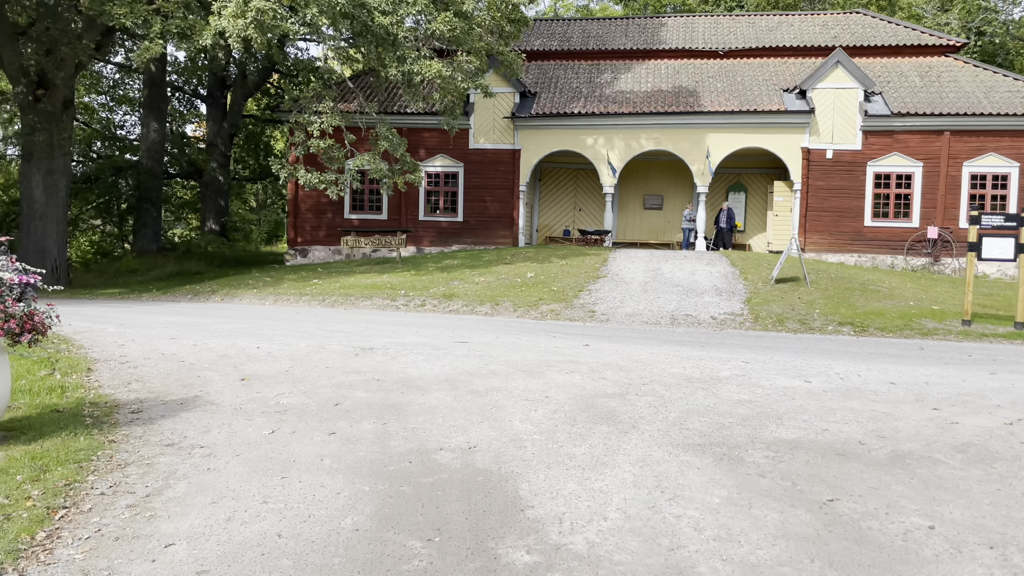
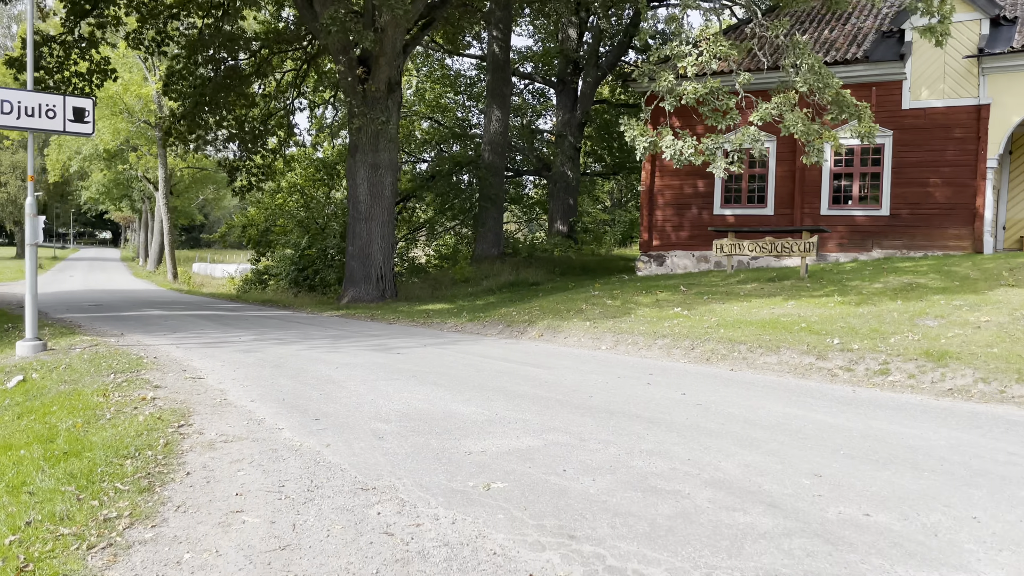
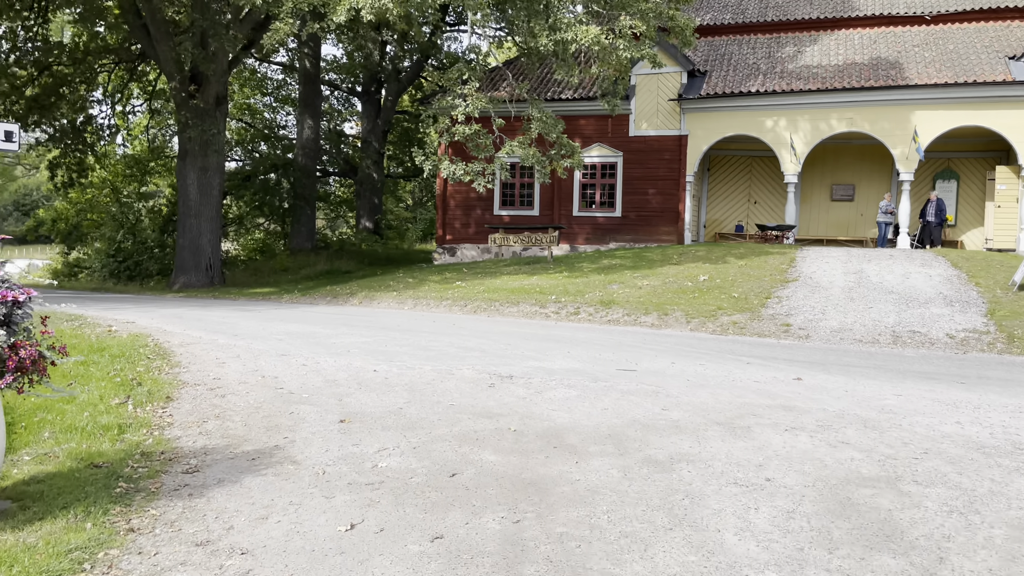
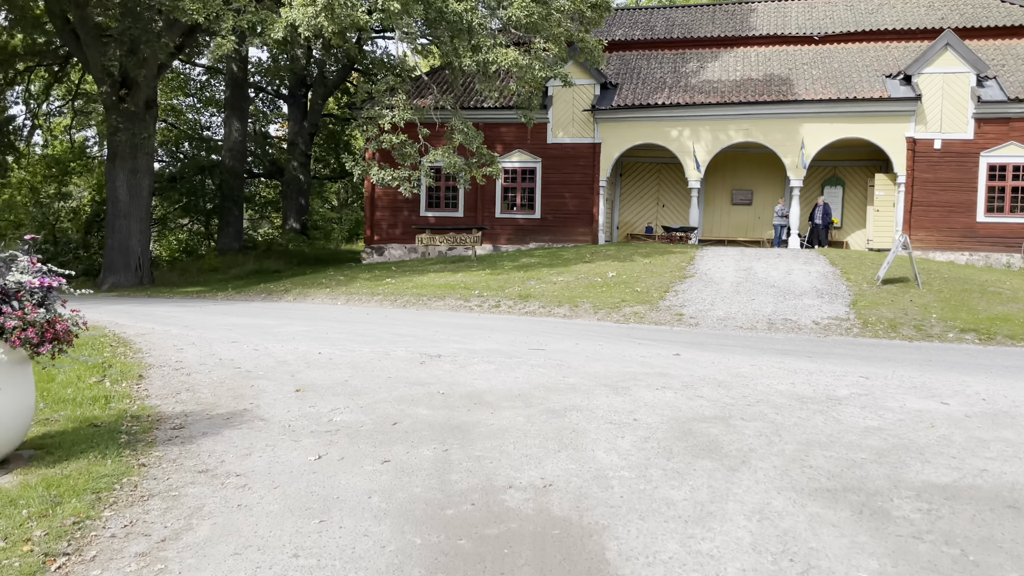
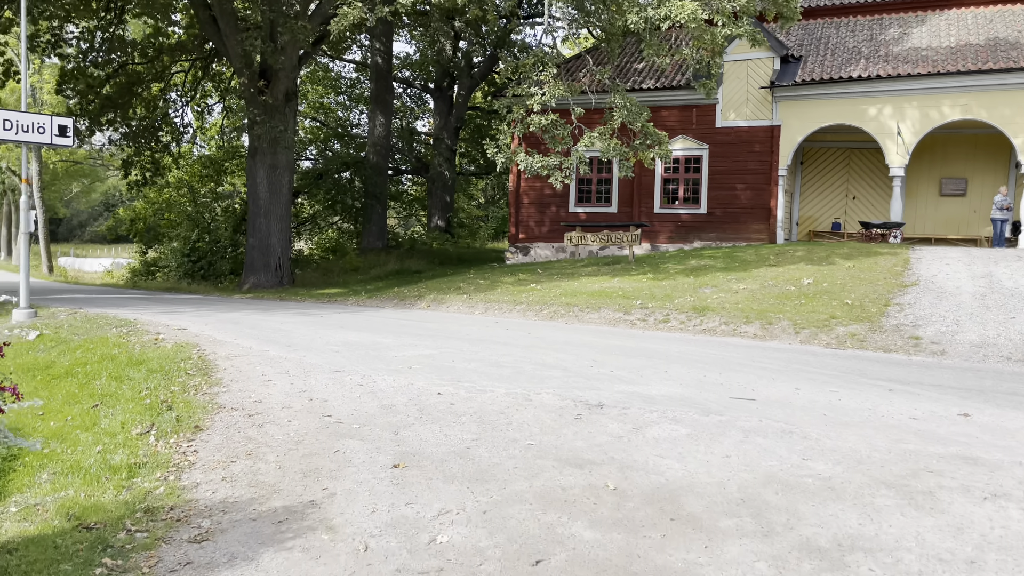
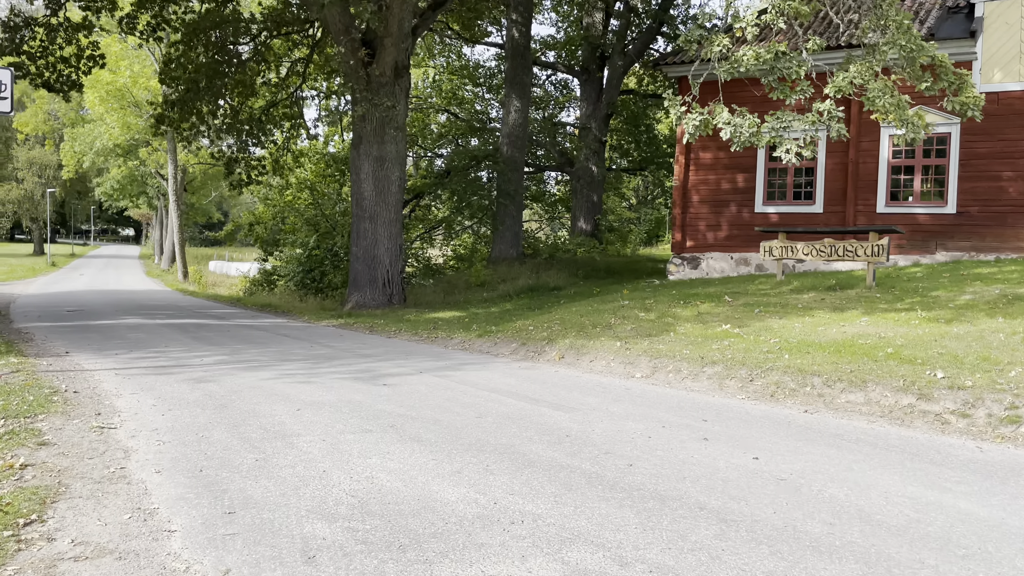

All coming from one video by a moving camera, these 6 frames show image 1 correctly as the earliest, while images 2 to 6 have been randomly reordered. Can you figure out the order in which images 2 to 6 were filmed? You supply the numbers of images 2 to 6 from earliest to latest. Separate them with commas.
4, 3, 5, 2, 6
